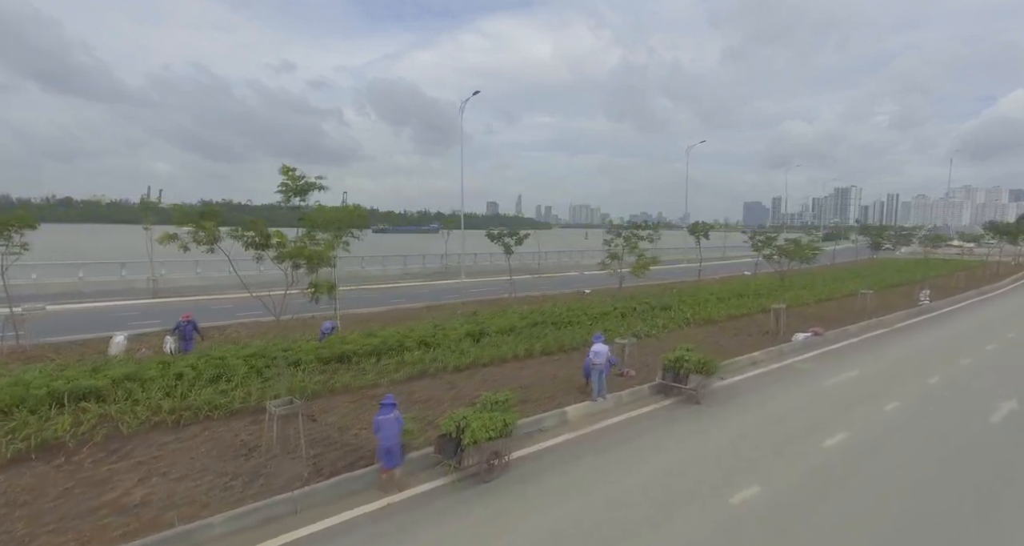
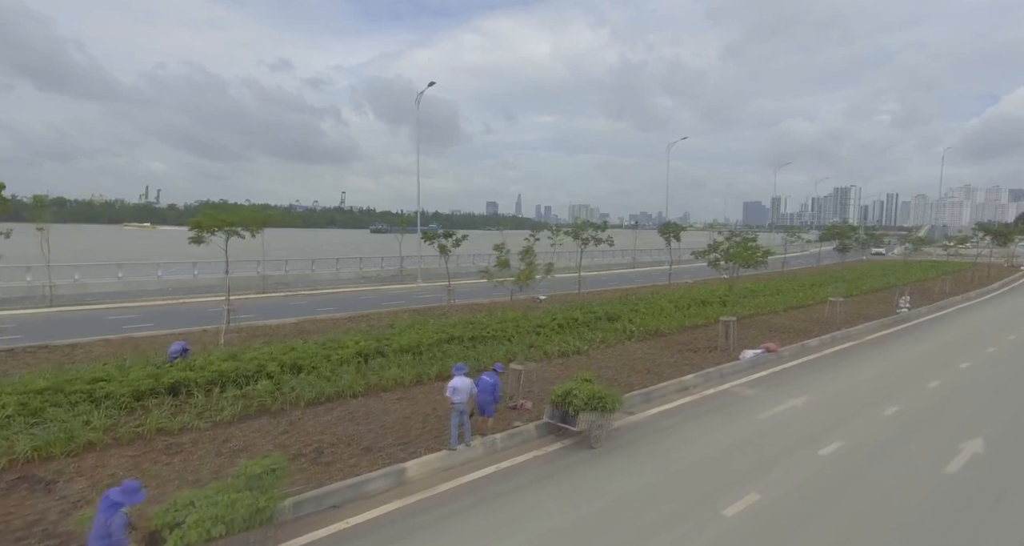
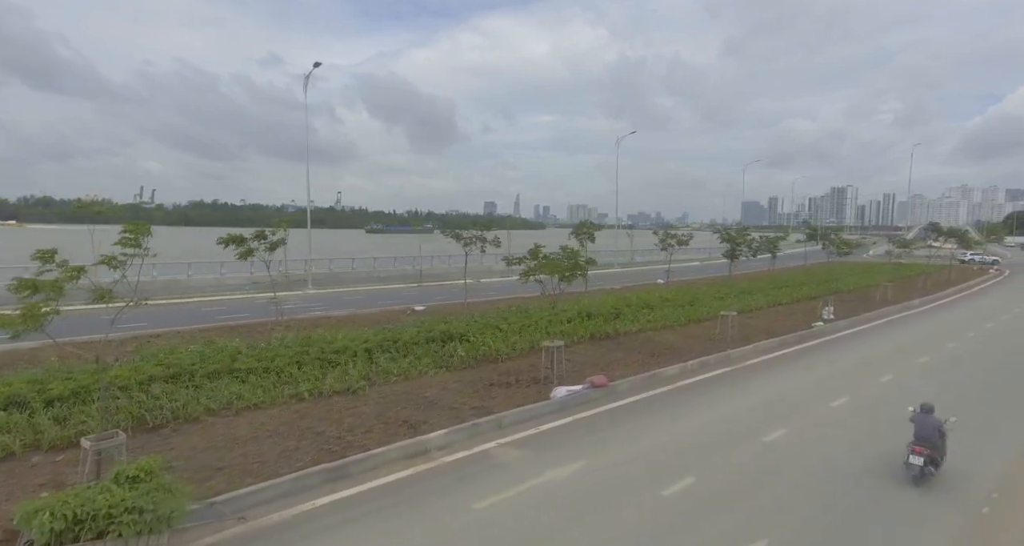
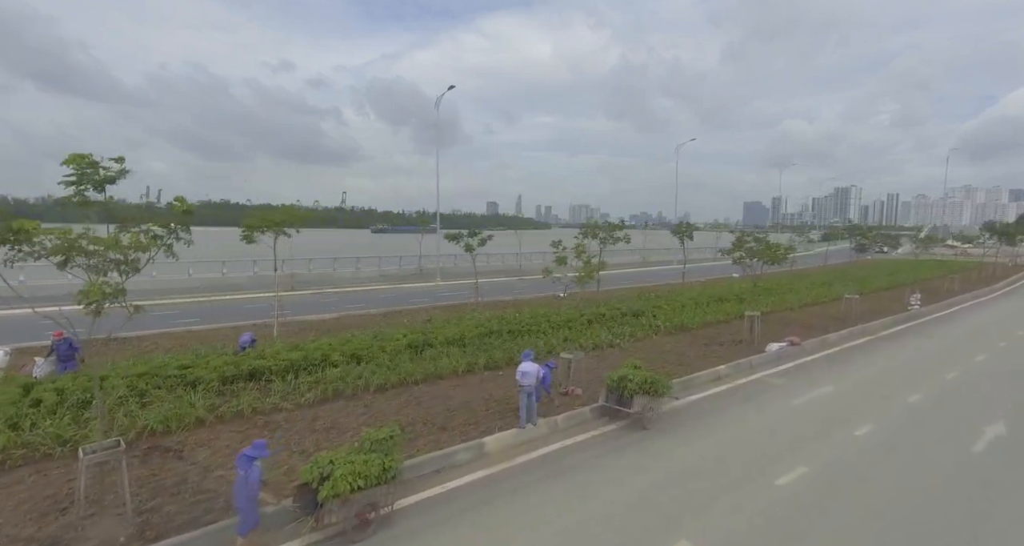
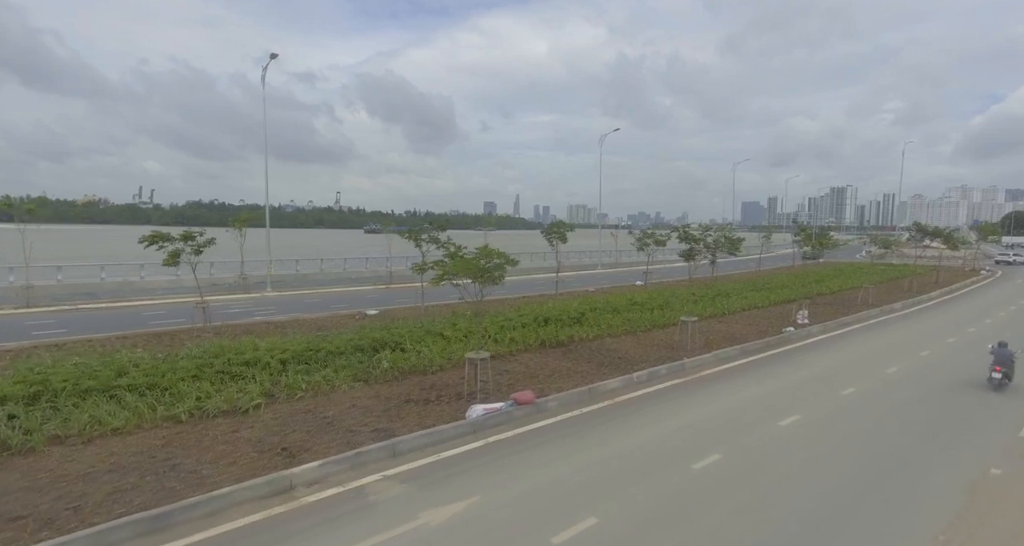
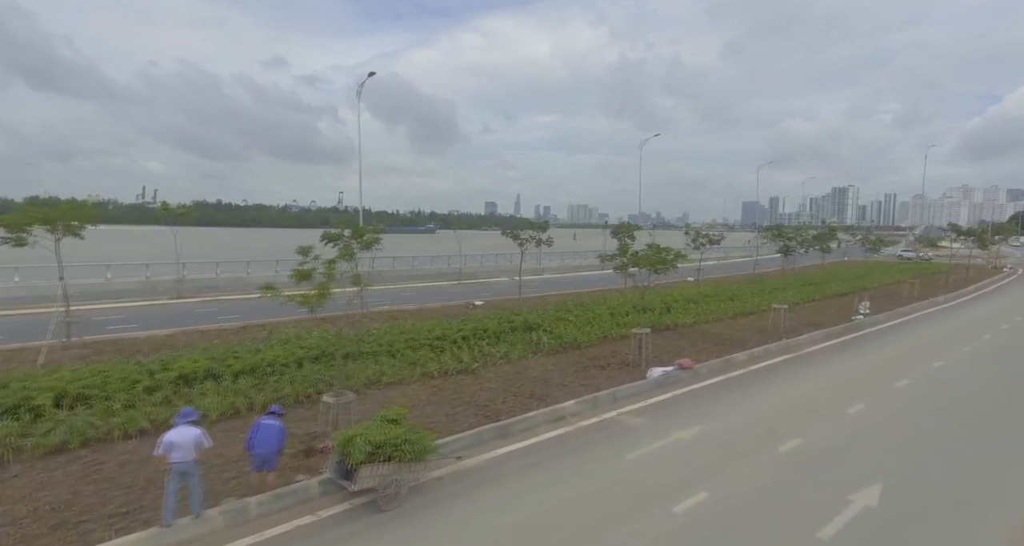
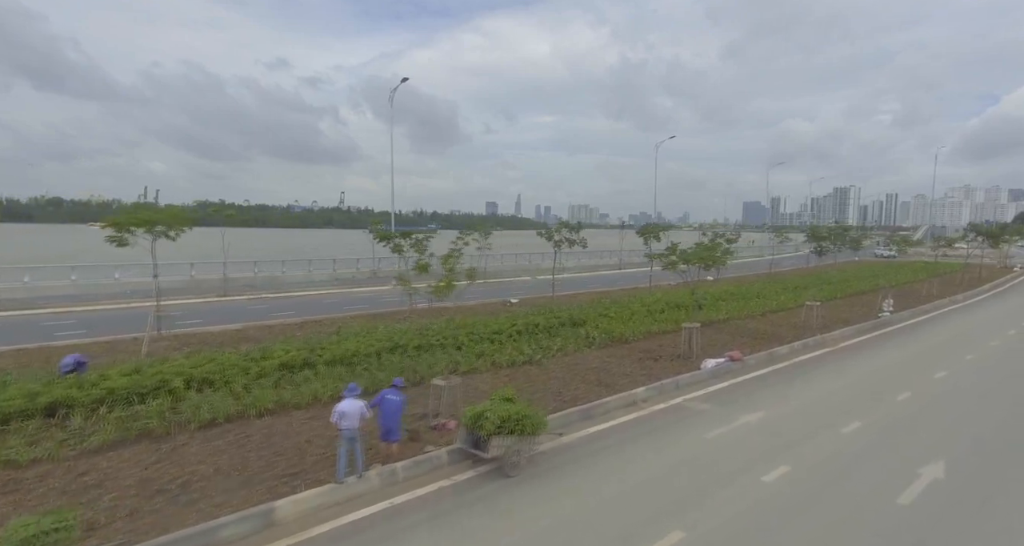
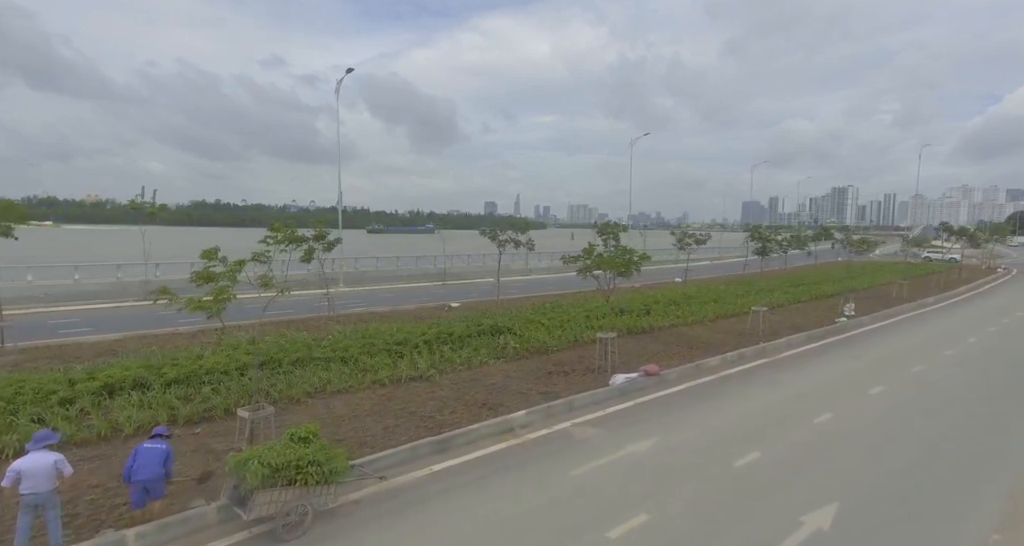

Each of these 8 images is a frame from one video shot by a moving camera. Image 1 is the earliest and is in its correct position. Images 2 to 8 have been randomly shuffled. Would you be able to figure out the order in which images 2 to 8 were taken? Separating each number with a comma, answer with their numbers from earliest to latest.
4, 2, 7, 6, 8, 3, 5
